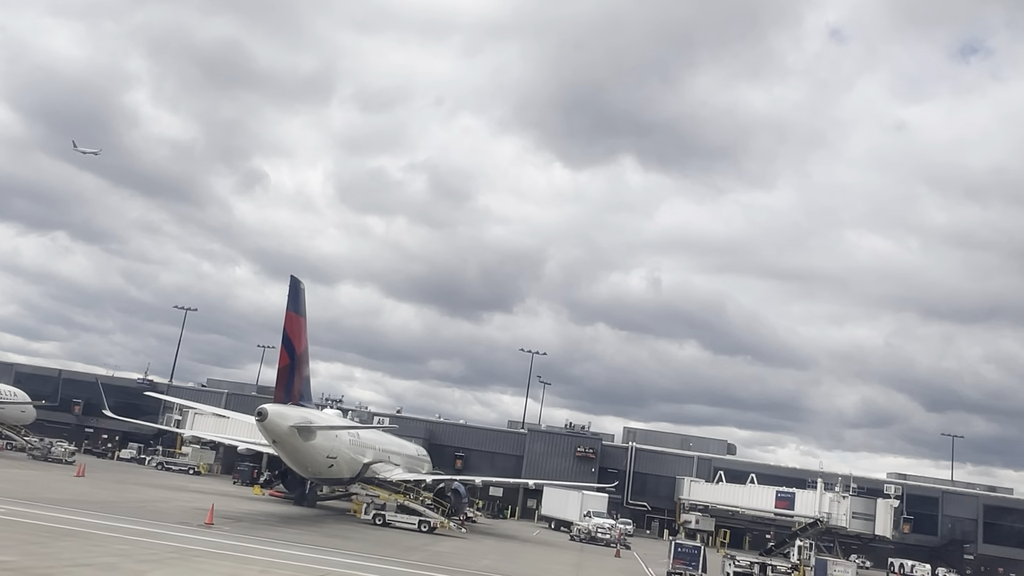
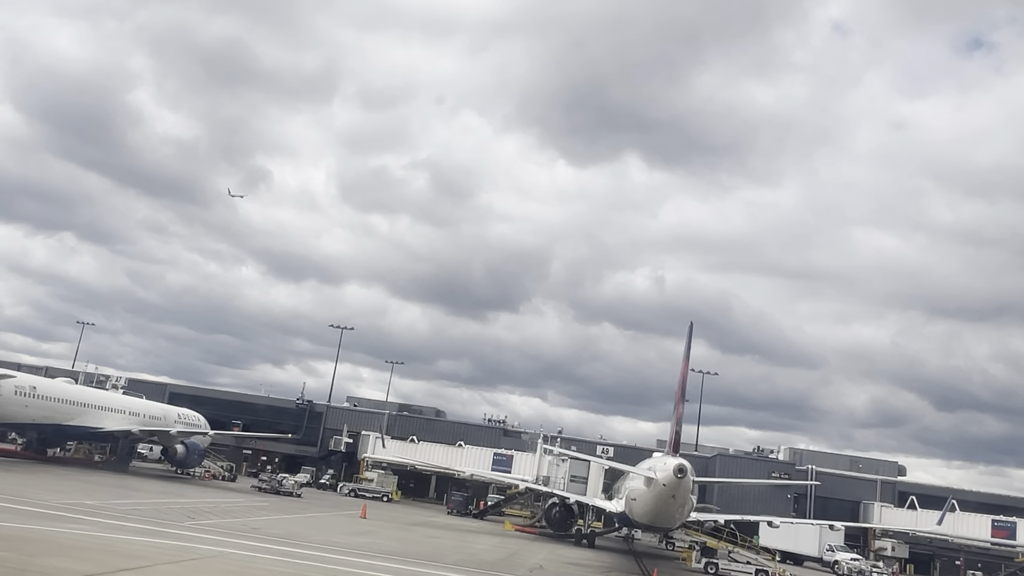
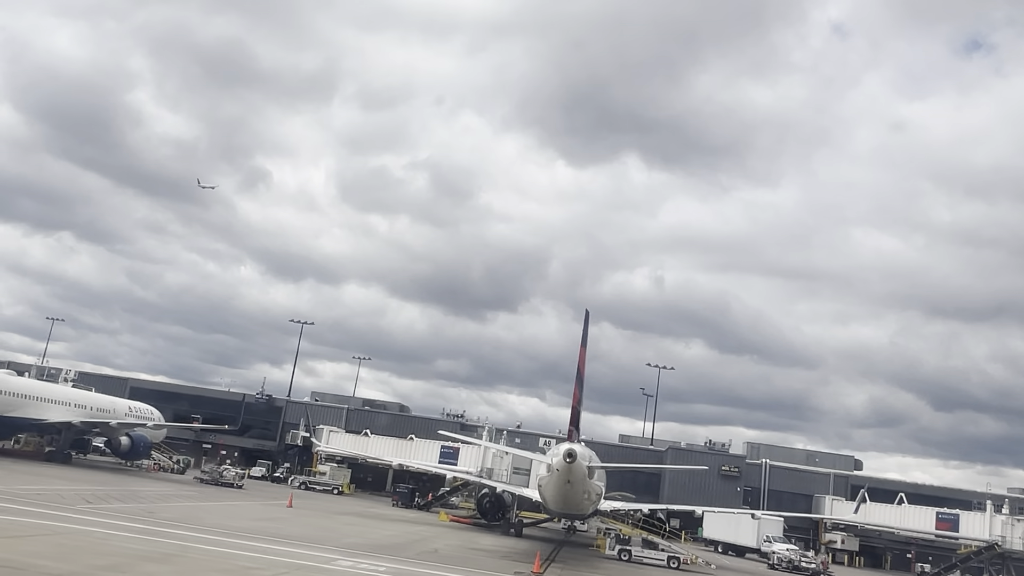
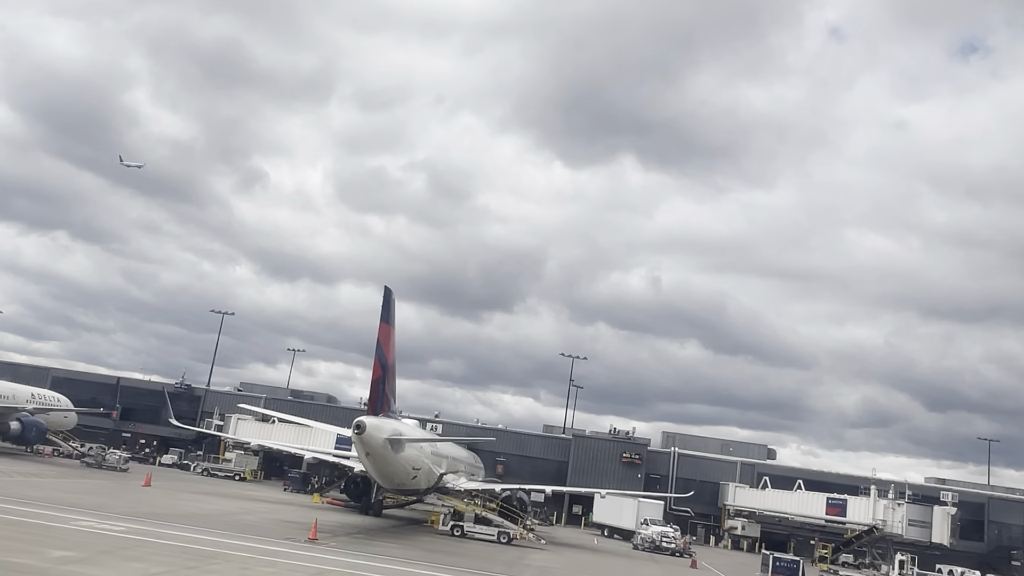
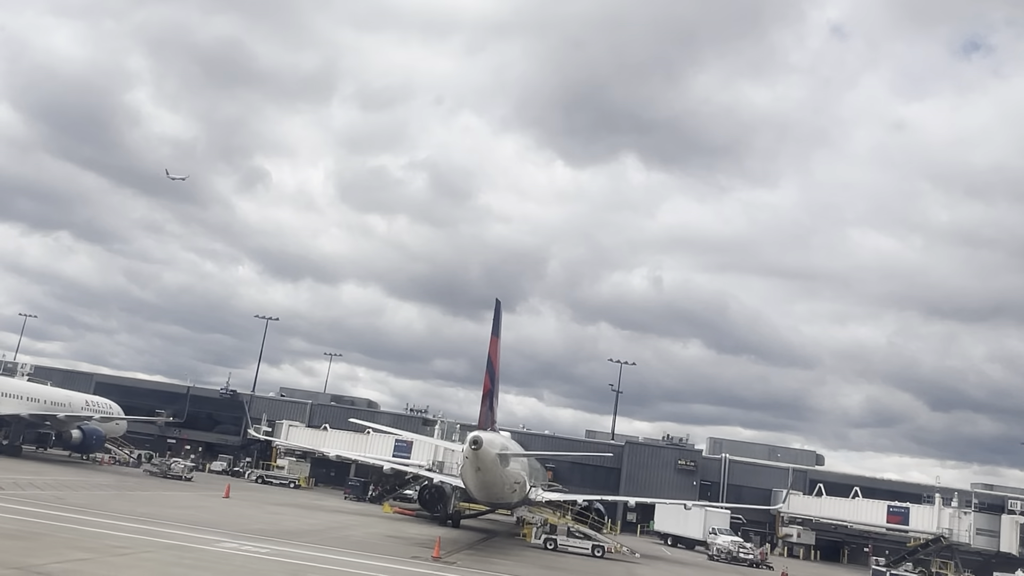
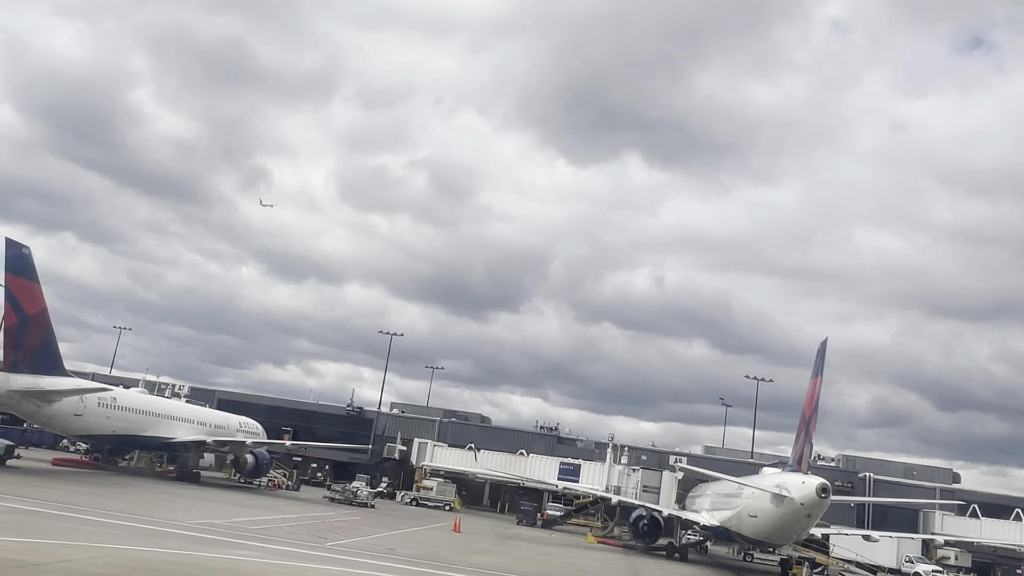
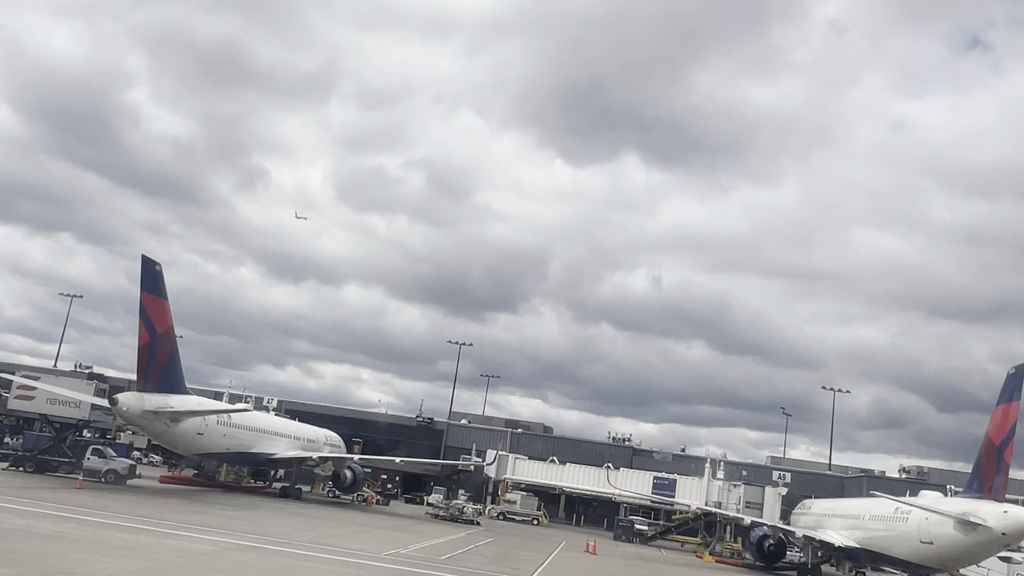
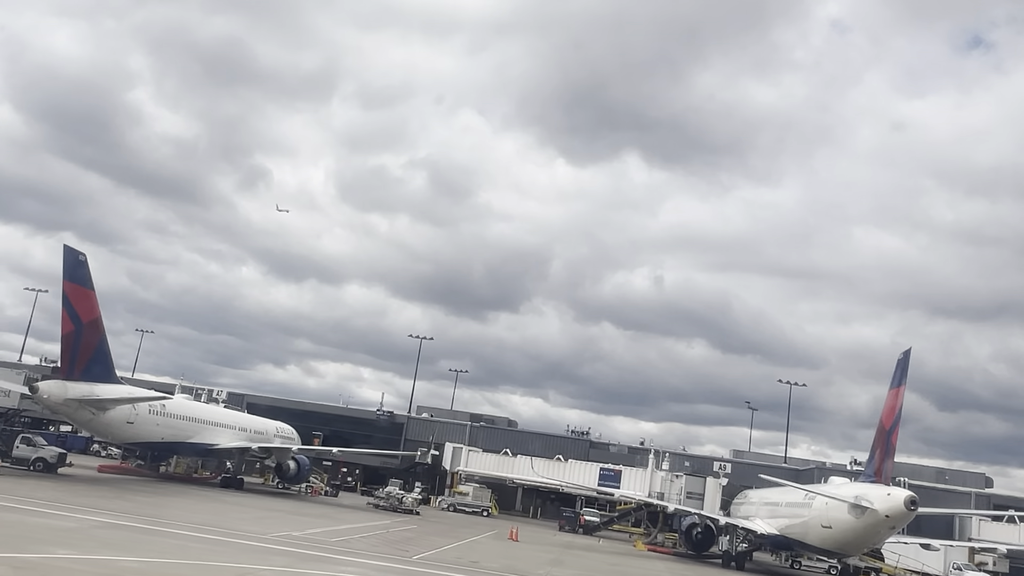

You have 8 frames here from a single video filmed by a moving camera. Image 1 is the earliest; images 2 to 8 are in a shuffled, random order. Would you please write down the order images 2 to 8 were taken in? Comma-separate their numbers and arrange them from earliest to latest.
4, 5, 3, 2, 6, 8, 7
